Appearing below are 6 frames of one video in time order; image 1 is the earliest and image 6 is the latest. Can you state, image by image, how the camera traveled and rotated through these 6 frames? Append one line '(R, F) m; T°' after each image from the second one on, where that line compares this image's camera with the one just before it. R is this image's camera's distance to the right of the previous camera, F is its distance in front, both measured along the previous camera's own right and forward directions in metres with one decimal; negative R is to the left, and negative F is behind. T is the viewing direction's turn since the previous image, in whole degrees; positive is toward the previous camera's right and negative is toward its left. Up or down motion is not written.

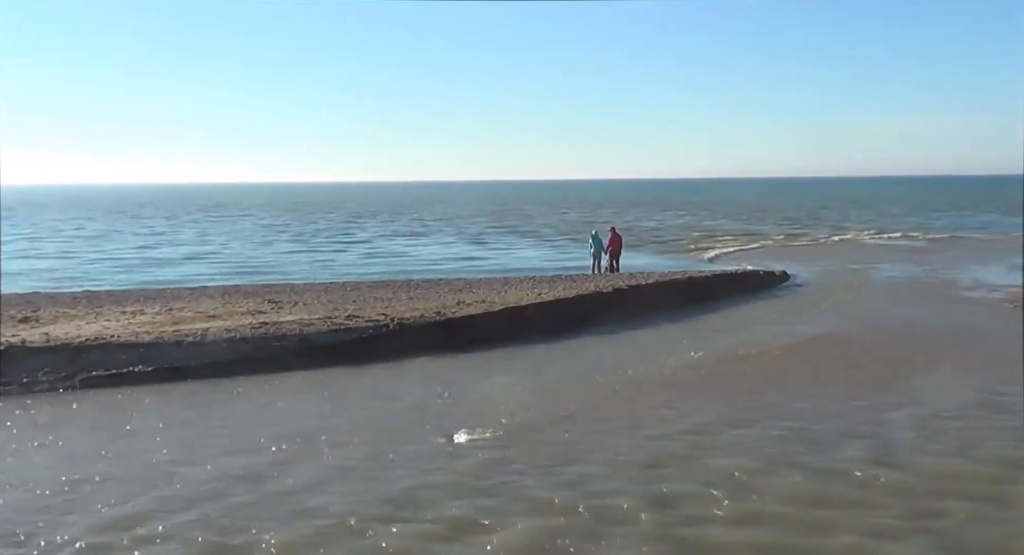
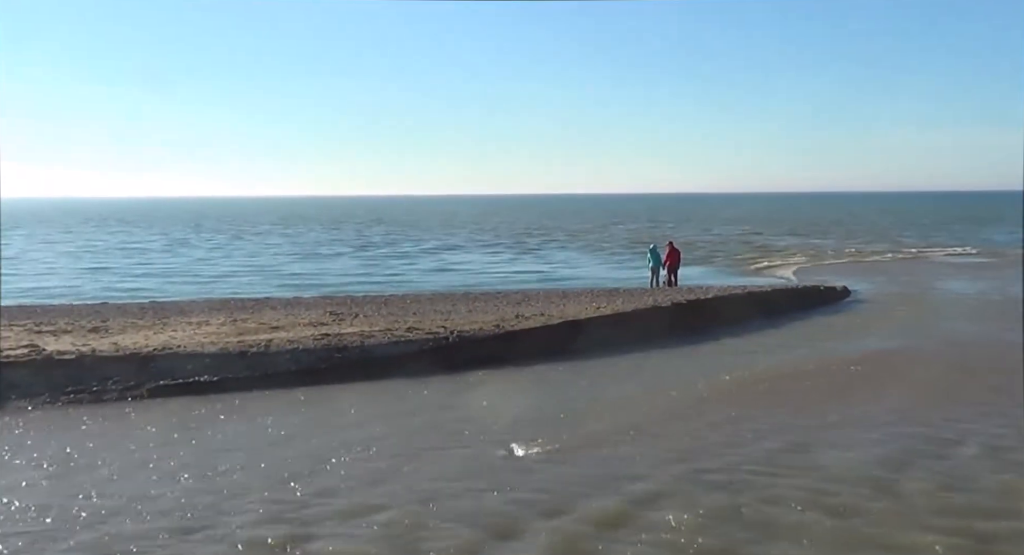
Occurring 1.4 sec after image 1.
(+0.3, +0.1) m; -5°
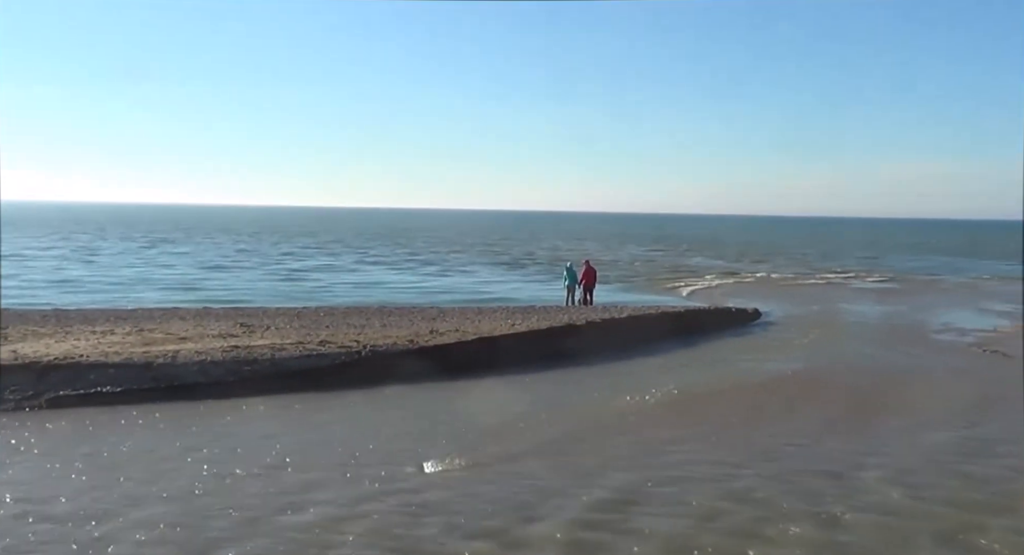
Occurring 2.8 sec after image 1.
(+0.3, 0.0) m; +4°
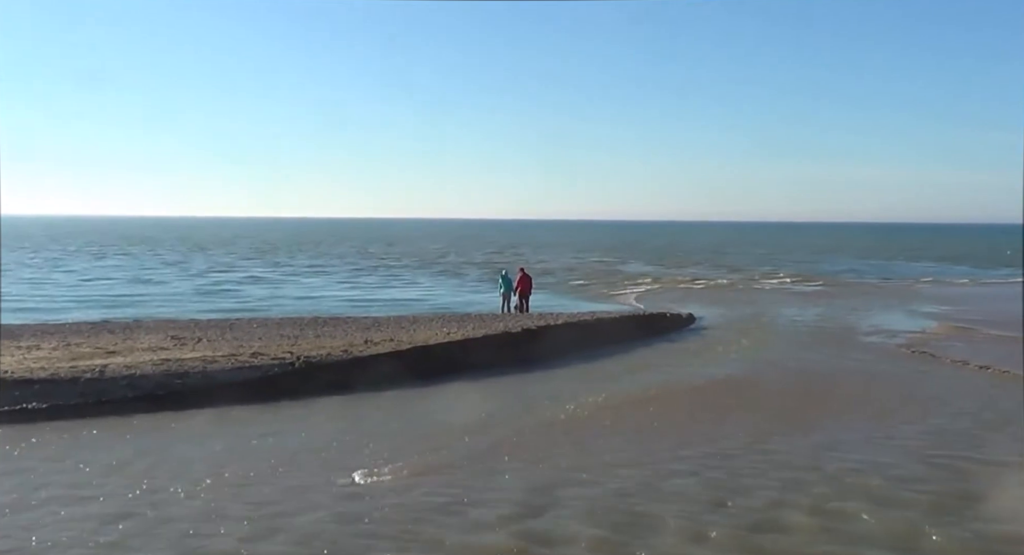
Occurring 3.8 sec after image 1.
(+0.4, 0.0) m; +2°
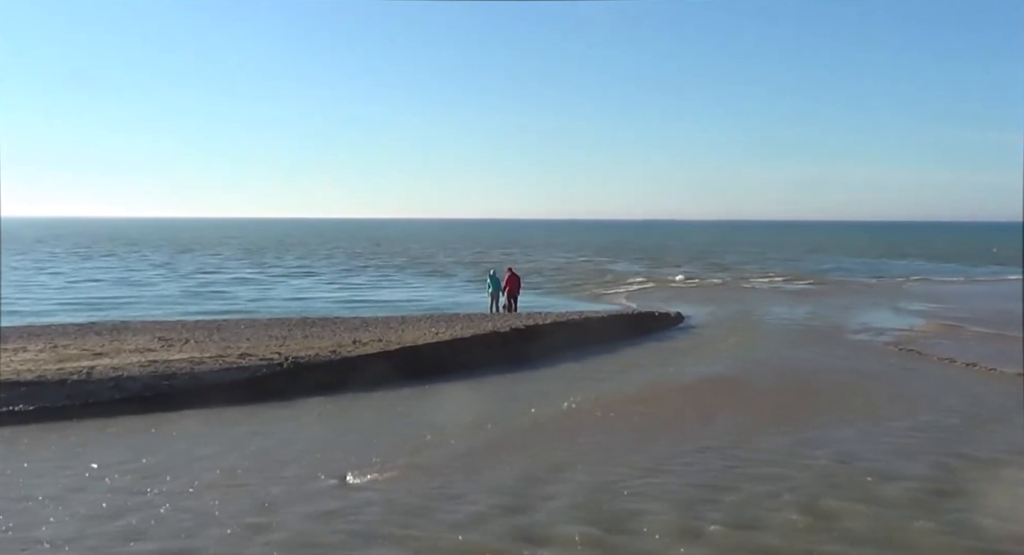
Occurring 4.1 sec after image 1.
(-0.6, -0.8) m; -7°
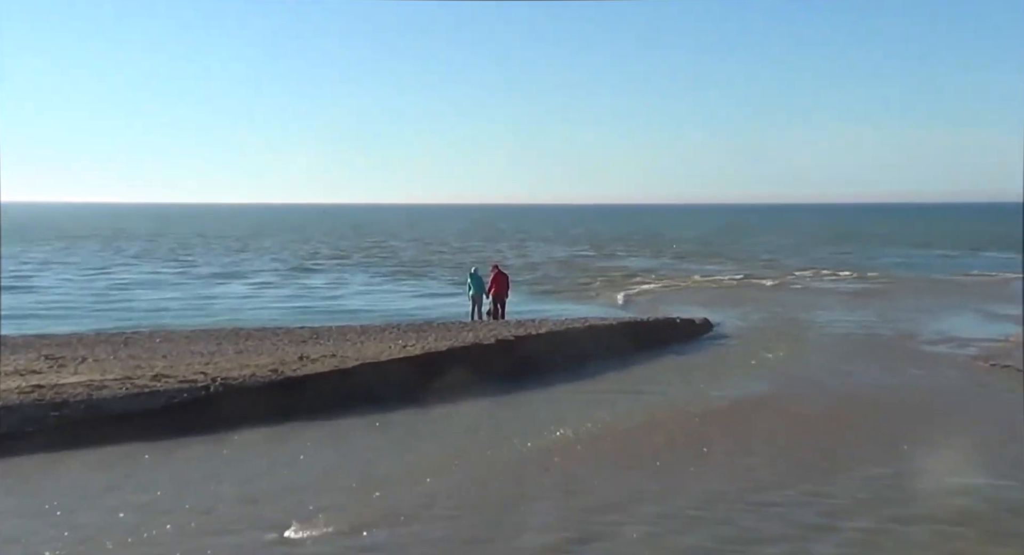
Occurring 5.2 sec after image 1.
(+0.2, +2.6) m; 0°
